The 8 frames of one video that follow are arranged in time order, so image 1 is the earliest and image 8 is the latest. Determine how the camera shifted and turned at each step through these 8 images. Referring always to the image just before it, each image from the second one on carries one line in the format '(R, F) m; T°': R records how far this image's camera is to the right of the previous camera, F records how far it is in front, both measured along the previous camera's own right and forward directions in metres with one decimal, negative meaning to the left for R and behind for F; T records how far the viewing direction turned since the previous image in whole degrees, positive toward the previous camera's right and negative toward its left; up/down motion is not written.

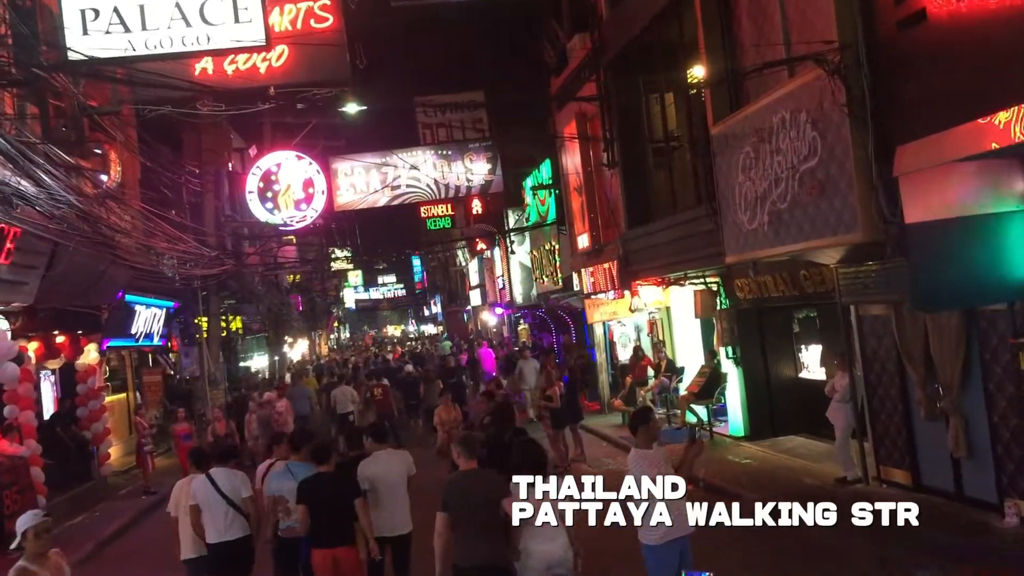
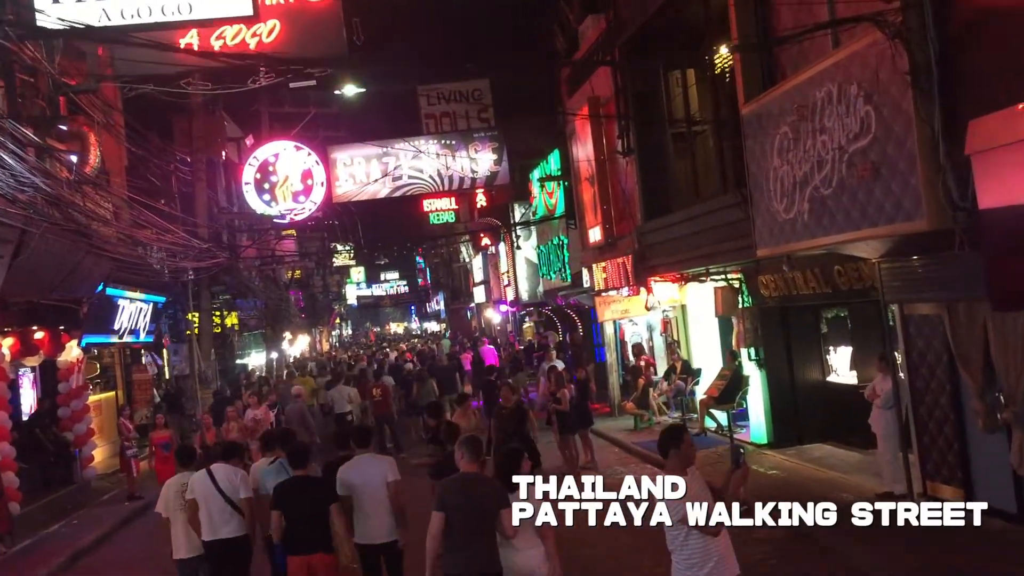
(-0.1, +0.9) m; 0°
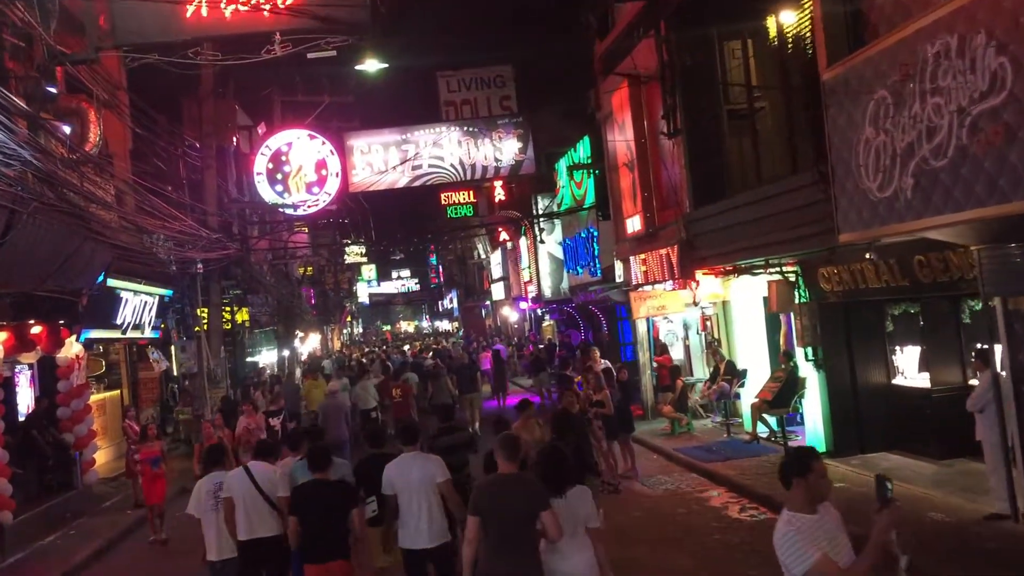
(-0.3, +1.1) m; -1°
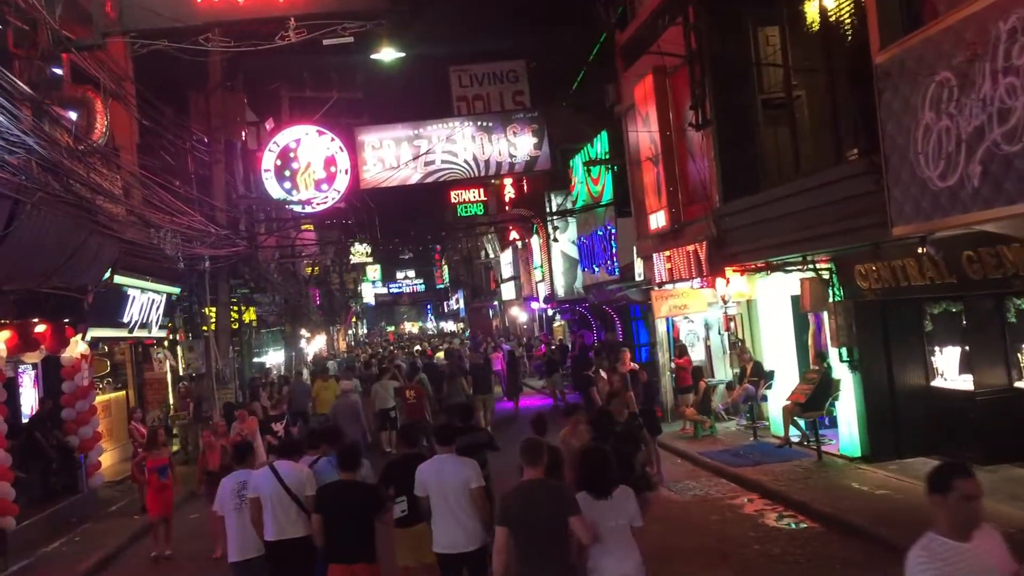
(-0.2, +0.5) m; 0°
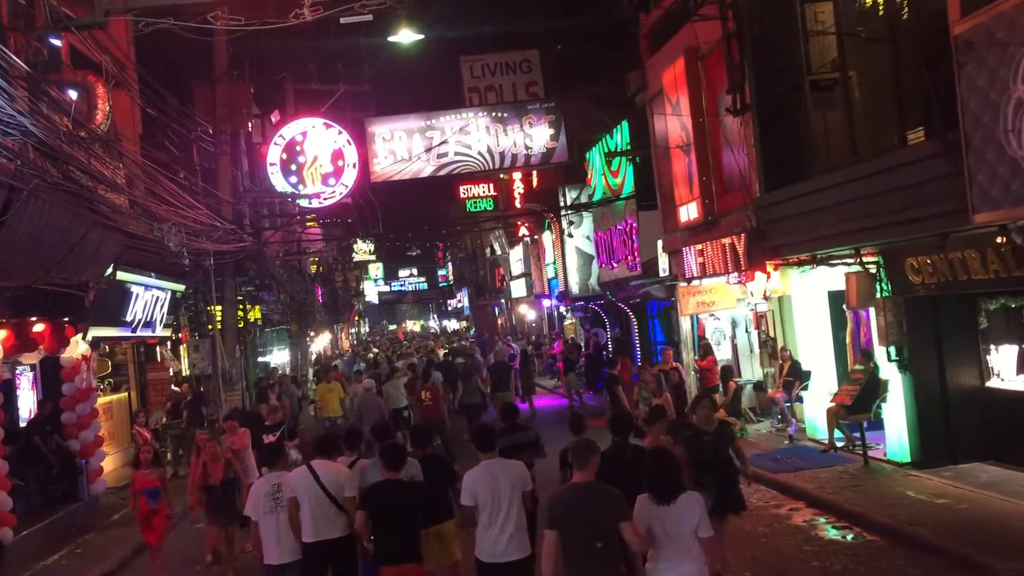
(-0.3, +0.7) m; 0°
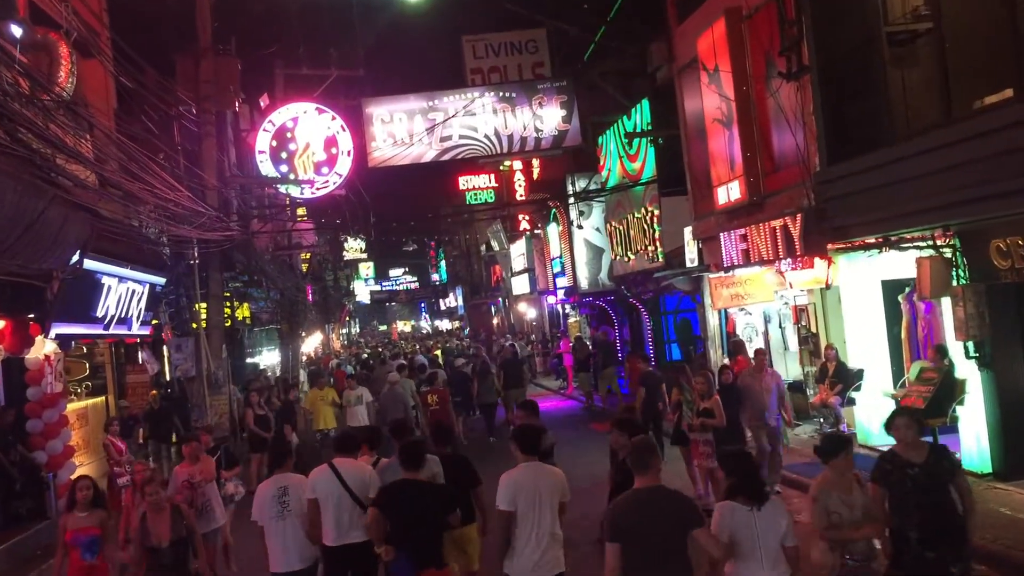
(-0.4, +1.4) m; +1°
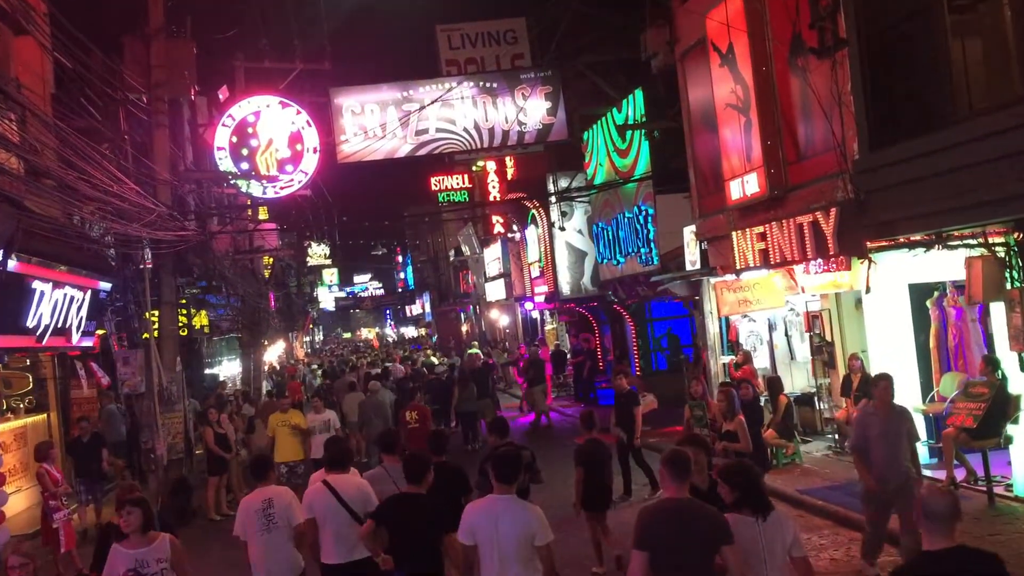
(-0.3, +1.3) m; +2°
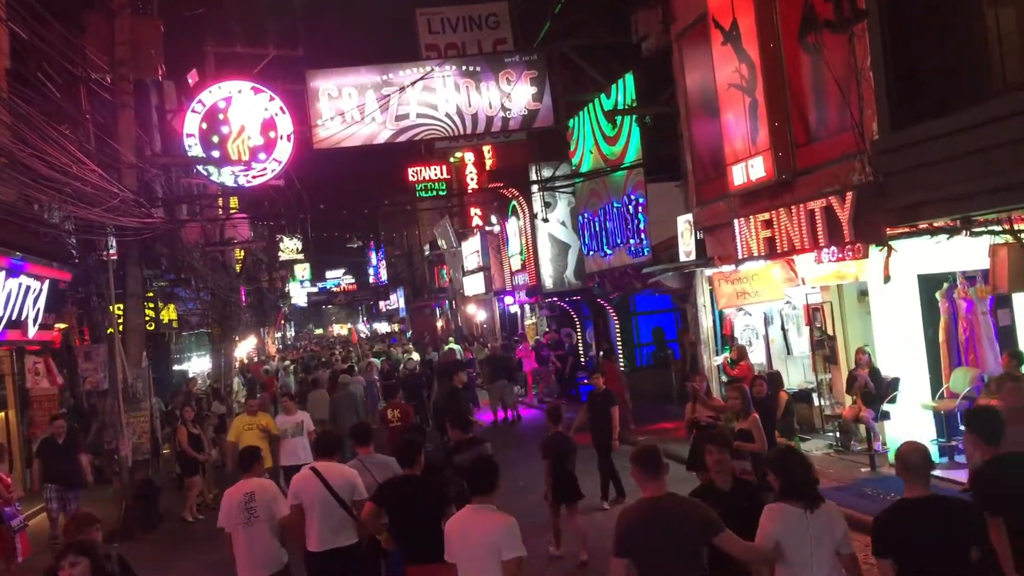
(-0.2, +0.6) m; +2°
